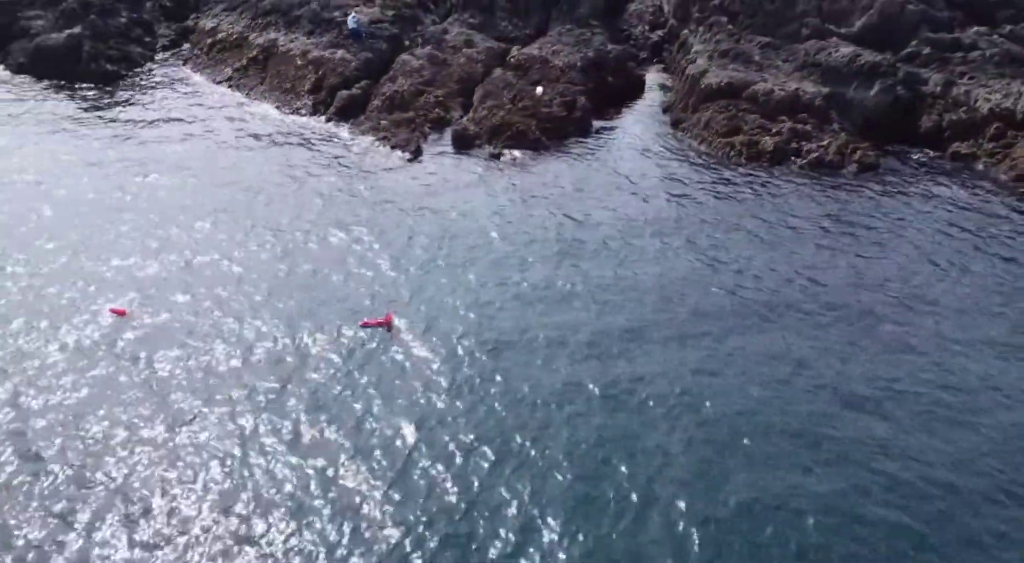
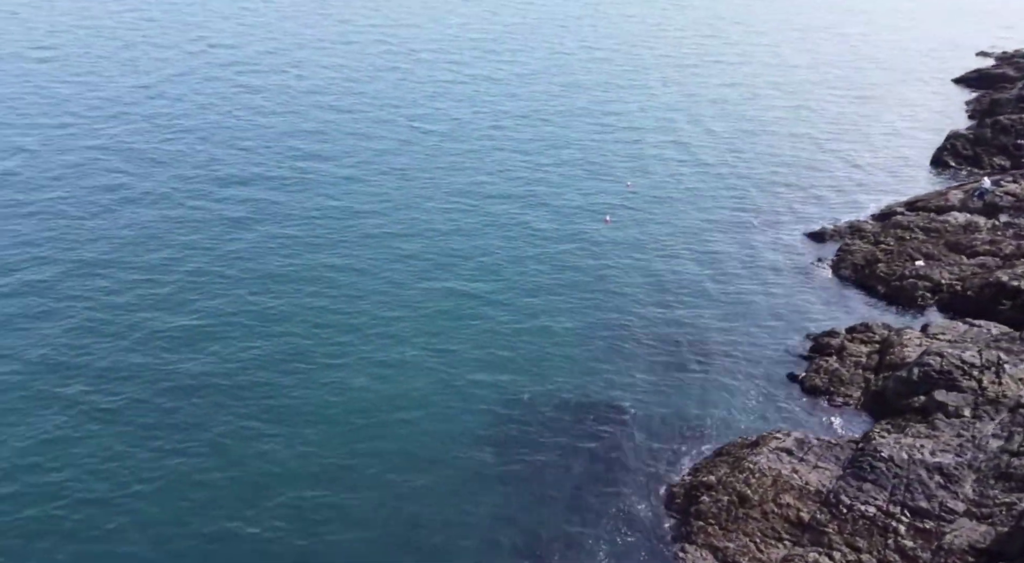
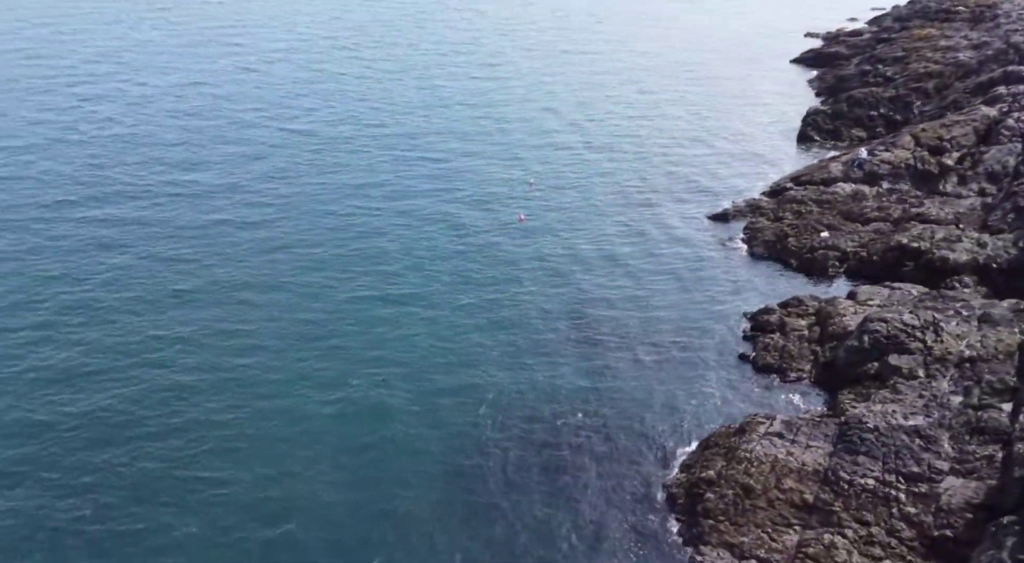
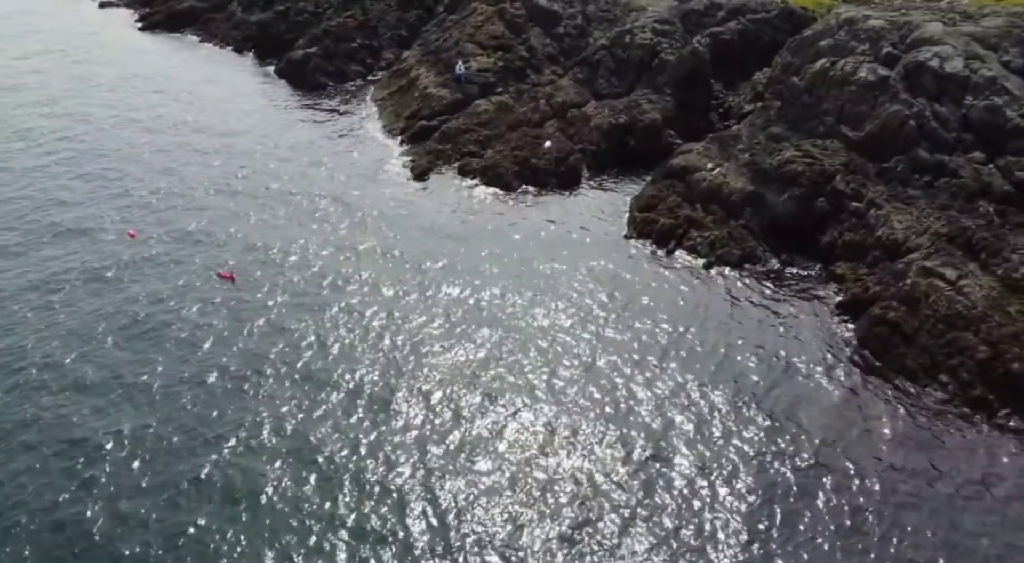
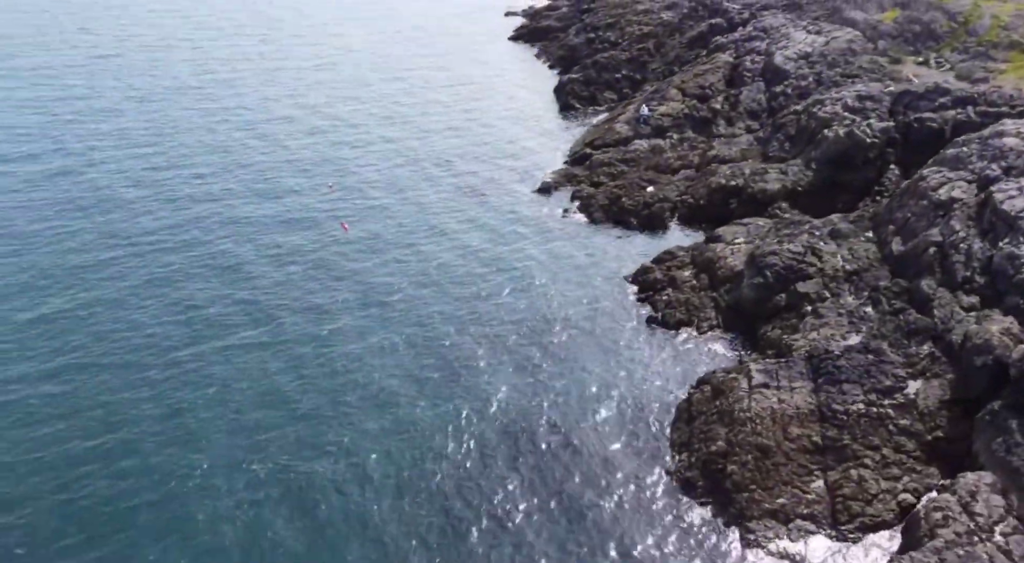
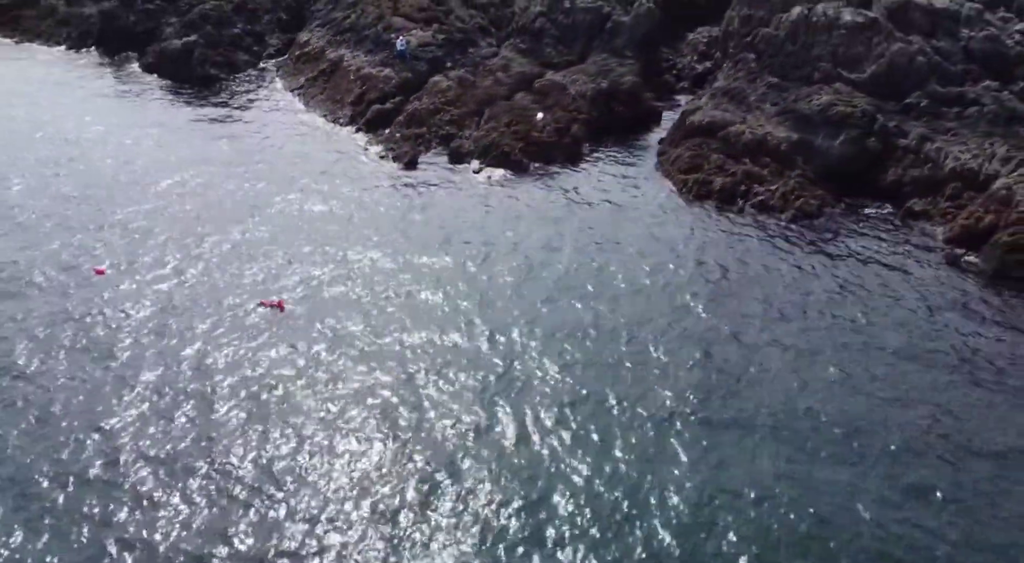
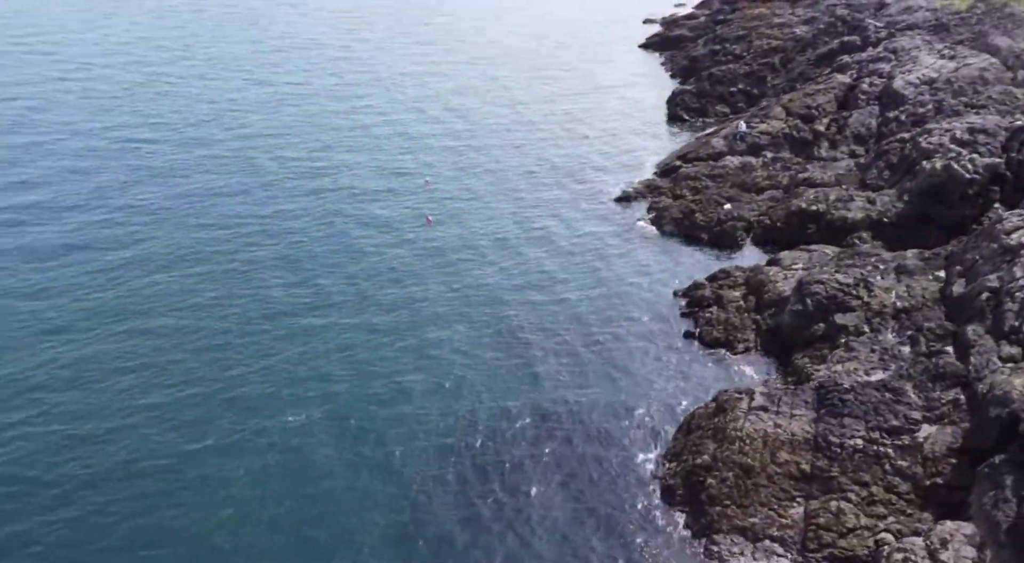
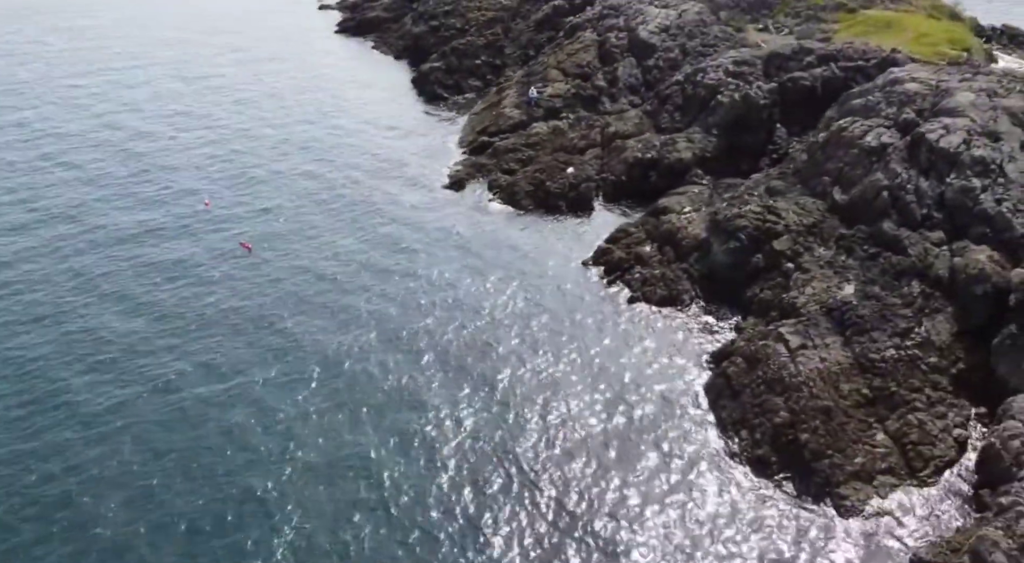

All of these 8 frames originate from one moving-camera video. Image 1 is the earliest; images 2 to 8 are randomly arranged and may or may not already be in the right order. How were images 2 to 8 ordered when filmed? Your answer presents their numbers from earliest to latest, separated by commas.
6, 4, 8, 5, 7, 3, 2
